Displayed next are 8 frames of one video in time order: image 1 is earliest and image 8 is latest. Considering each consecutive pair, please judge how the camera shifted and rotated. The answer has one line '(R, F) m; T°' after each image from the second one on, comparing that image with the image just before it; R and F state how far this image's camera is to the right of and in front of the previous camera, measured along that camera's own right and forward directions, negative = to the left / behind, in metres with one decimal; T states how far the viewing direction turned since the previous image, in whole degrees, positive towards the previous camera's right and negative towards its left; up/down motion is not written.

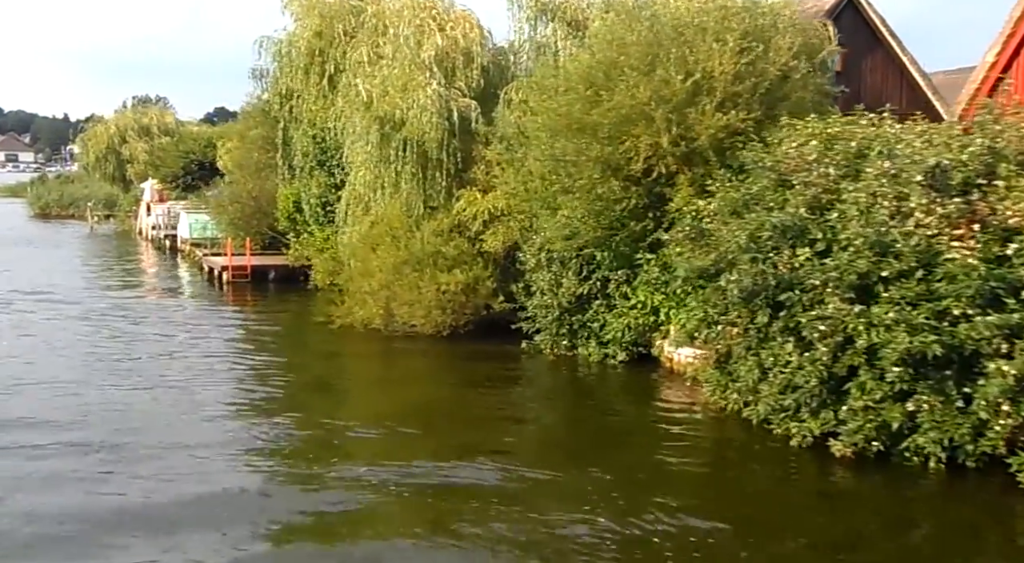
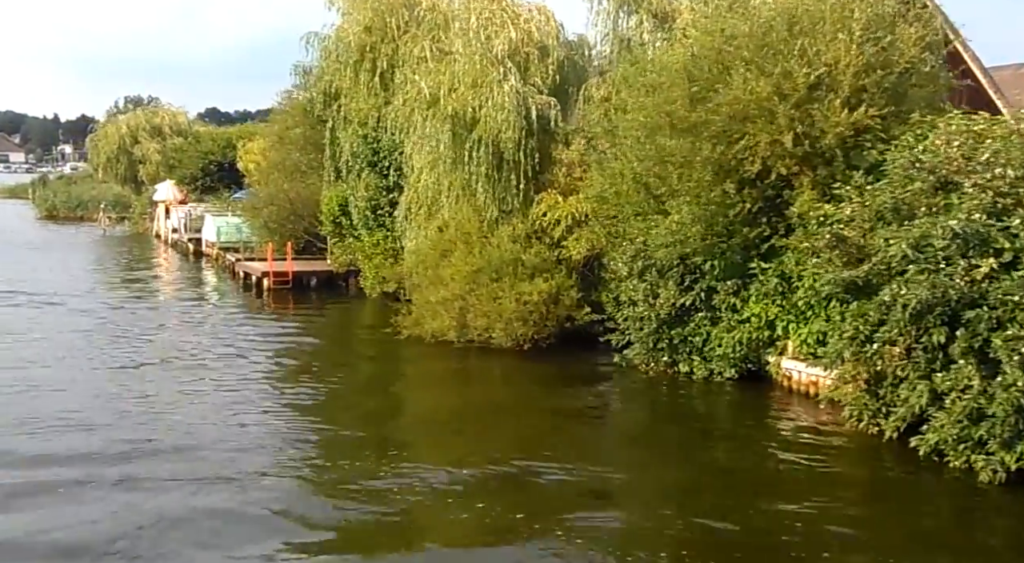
(-1.5, +1.4) m; 0°
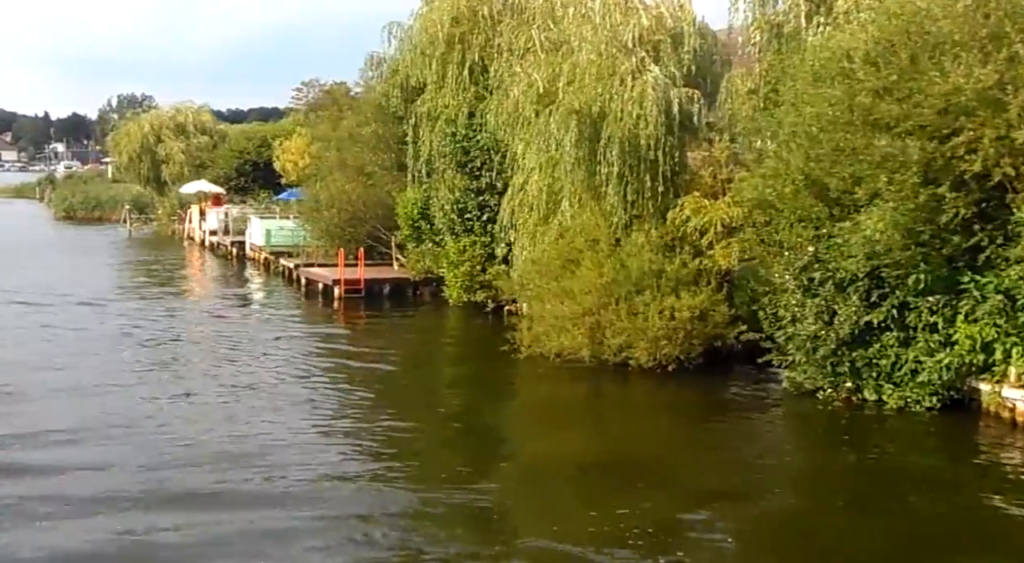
(-2.2, +2.1) m; 0°
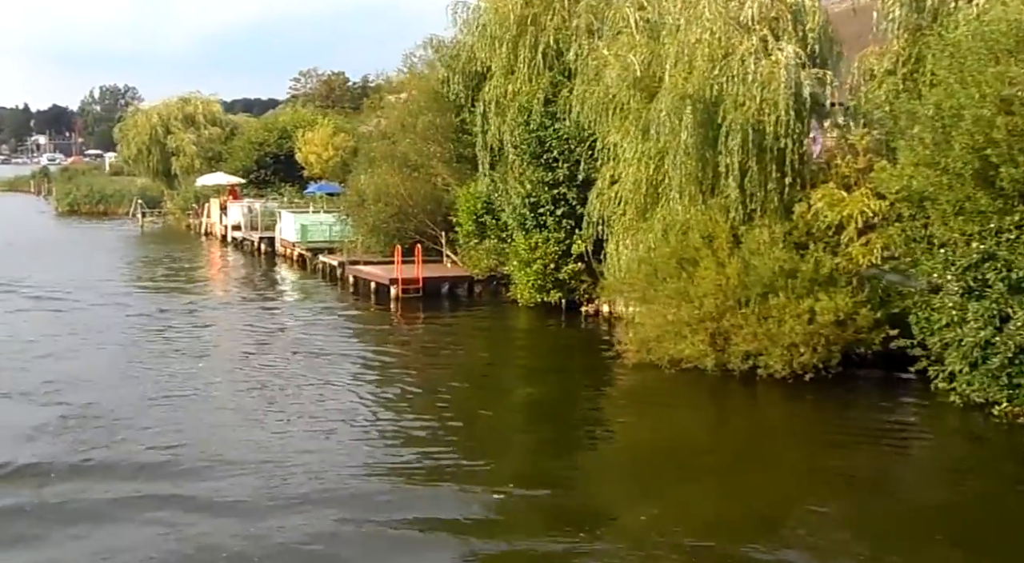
(-1.8, +1.7) m; 0°
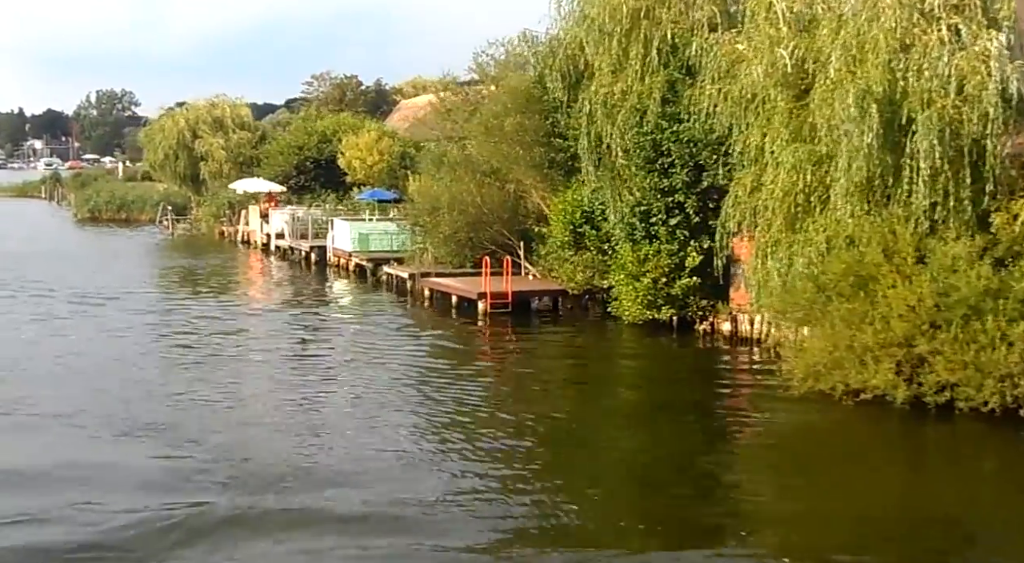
(-2.1, +2.0) m; 0°
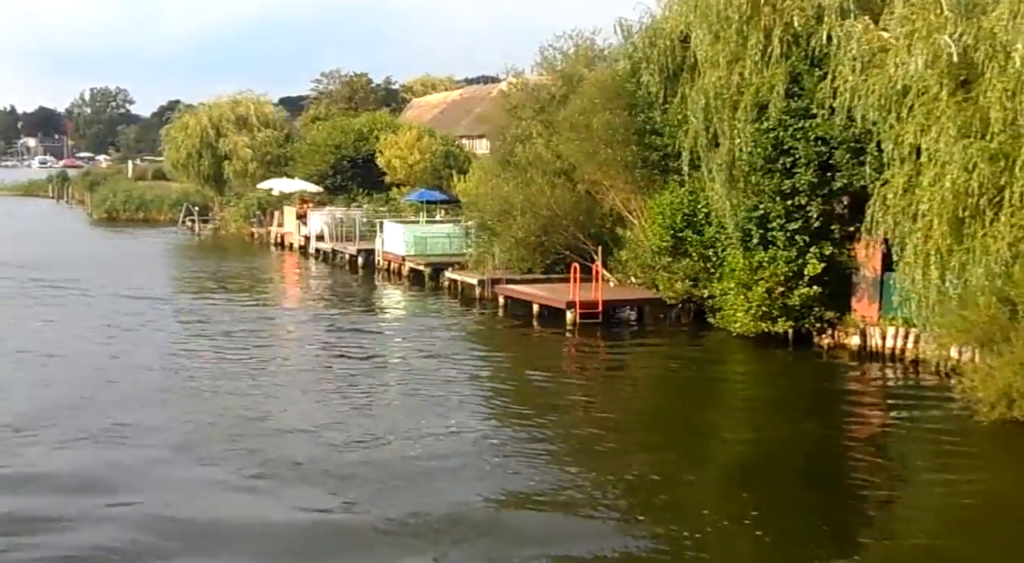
(-1.9, +1.8) m; 0°
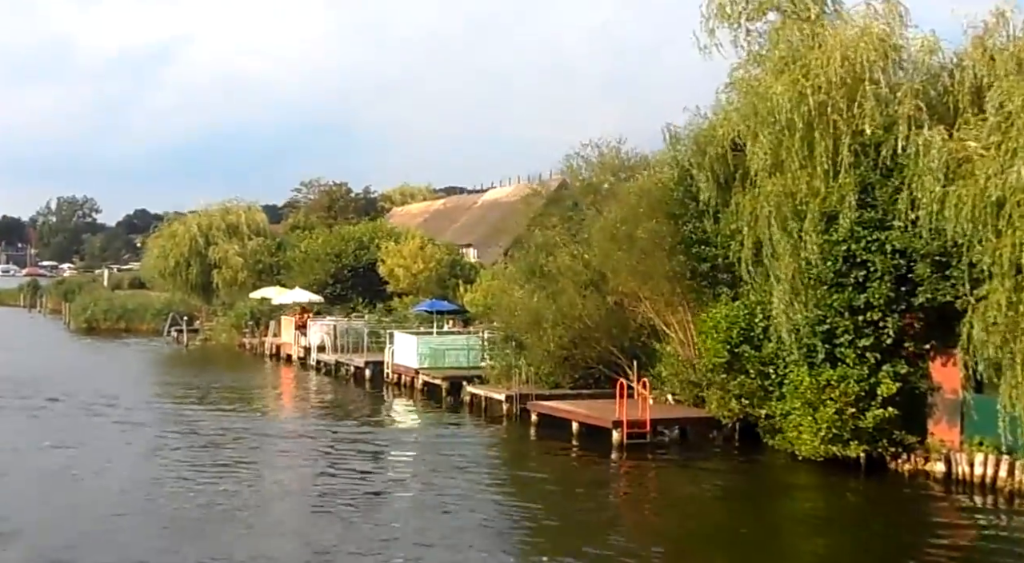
(-1.4, +1.3) m; +1°
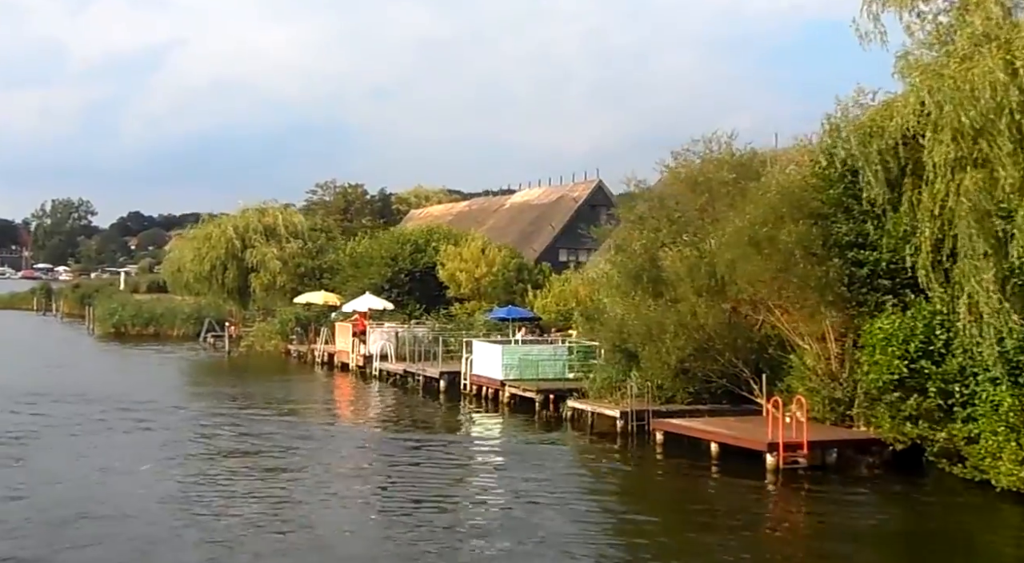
(-2.5, +2.3) m; 0°
